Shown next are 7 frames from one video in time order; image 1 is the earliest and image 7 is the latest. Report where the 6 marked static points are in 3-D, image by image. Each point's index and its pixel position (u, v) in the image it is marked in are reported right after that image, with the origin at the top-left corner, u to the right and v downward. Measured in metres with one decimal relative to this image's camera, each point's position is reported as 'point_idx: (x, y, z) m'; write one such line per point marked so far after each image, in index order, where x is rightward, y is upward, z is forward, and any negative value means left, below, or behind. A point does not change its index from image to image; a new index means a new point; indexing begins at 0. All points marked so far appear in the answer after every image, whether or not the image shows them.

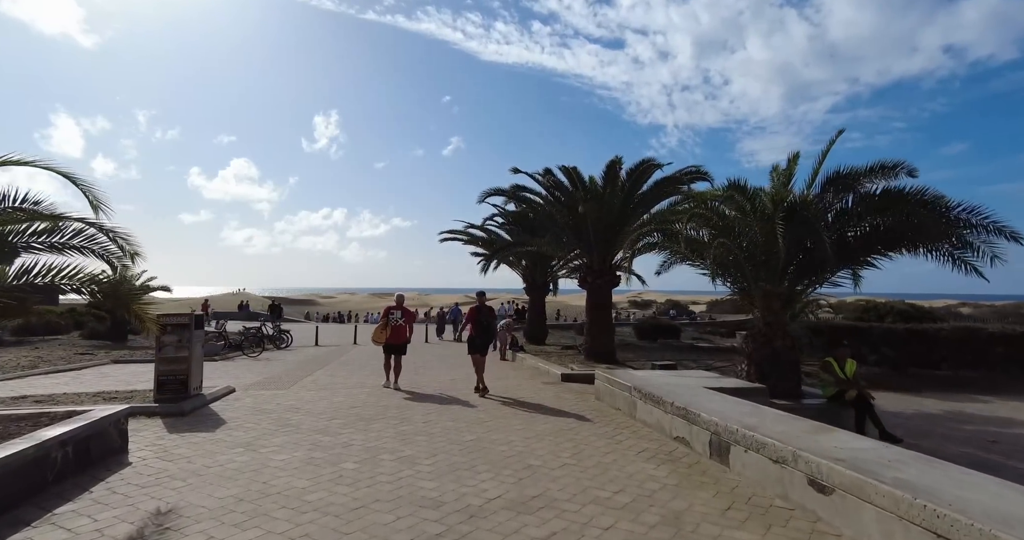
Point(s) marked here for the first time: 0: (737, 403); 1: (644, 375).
0: (+2.4, -1.4, +5.5) m
1: (+2.0, -1.6, +7.9) m
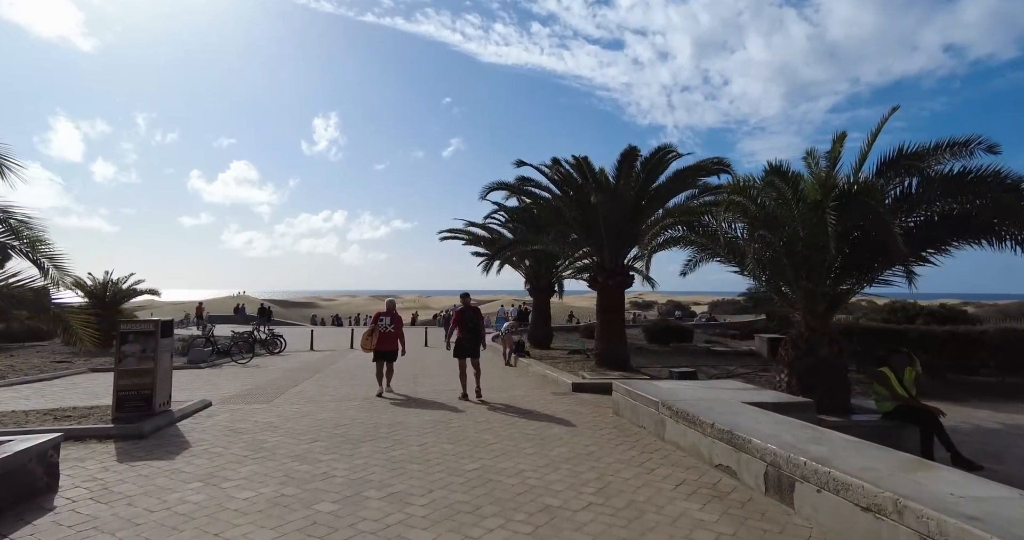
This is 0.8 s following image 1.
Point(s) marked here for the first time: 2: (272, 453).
0: (+2.5, -1.4, +4.6) m
1: (+2.2, -1.6, +7.0) m
2: (-2.6, -2.0, +5.6) m
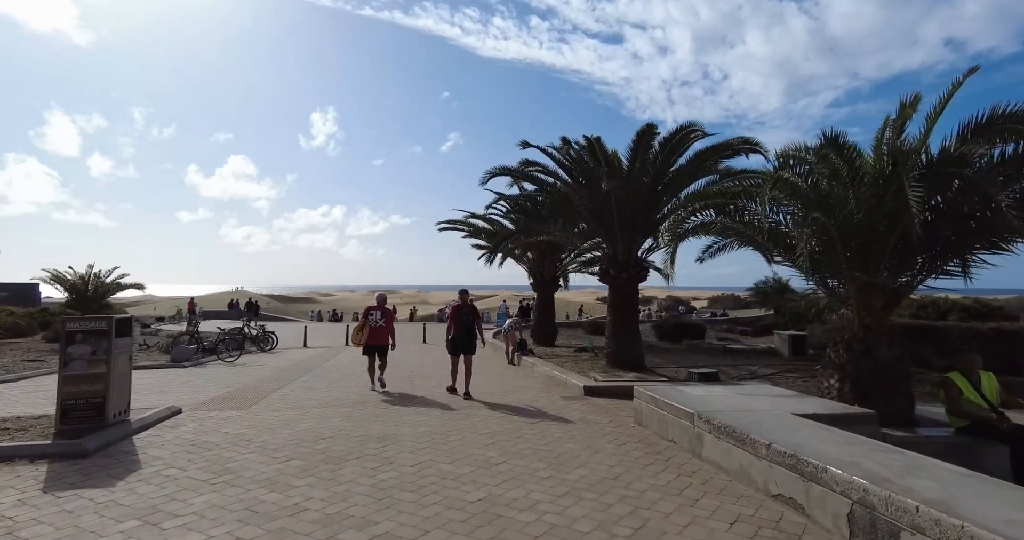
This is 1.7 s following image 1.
0: (+2.6, -1.3, +3.7) m
1: (+2.2, -1.5, +6.1) m
2: (-2.5, -1.9, +4.7) m
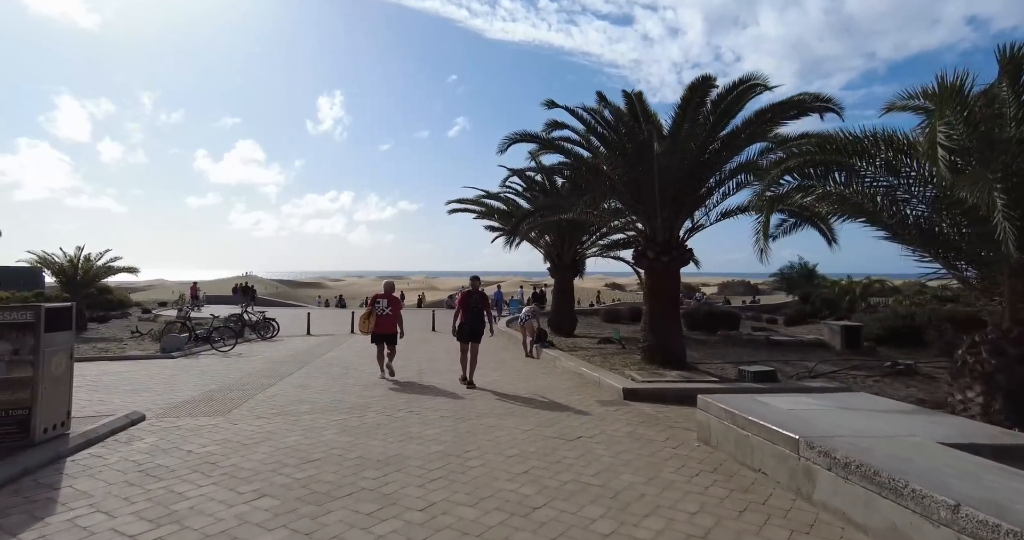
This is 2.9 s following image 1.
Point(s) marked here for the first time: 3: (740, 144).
0: (+2.9, -1.2, +2.4) m
1: (+2.6, -1.3, +4.8) m
2: (-2.2, -1.7, +3.4) m
3: (+3.7, +2.0, +8.4) m
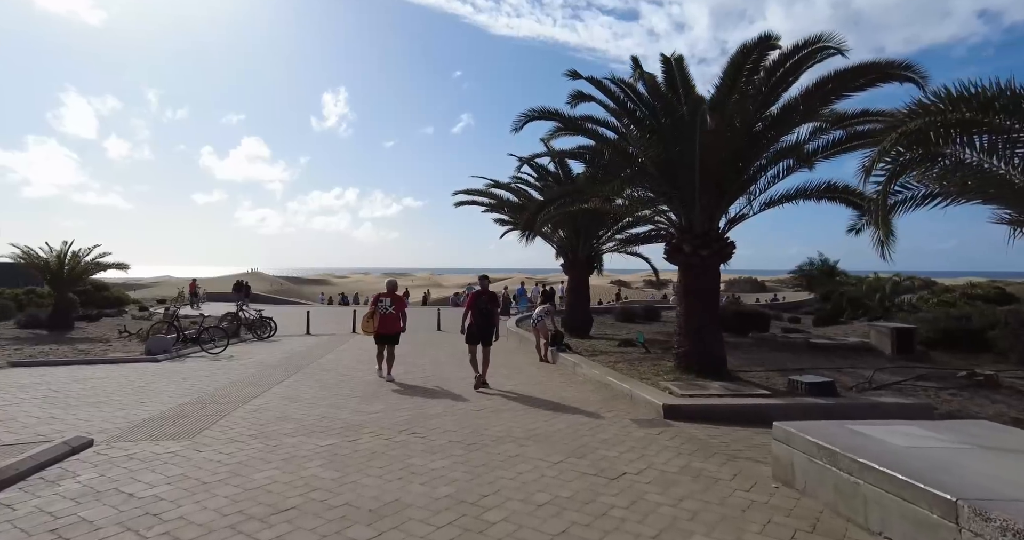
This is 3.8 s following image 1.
0: (+3.1, -1.1, +1.2) m
1: (+2.8, -1.2, +3.7) m
2: (-2.0, -1.7, +2.3) m
3: (+4.0, +2.1, +7.2) m
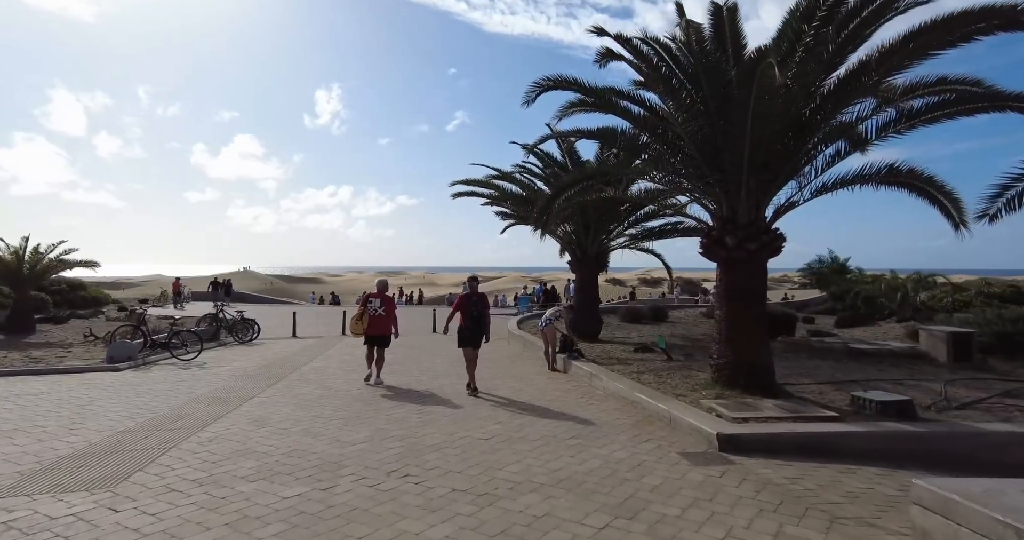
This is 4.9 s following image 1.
0: (+3.3, -1.1, 0.0) m
1: (+3.0, -1.2, +2.5) m
2: (-1.8, -1.6, +1.1) m
3: (+4.1, +2.1, +6.0) m
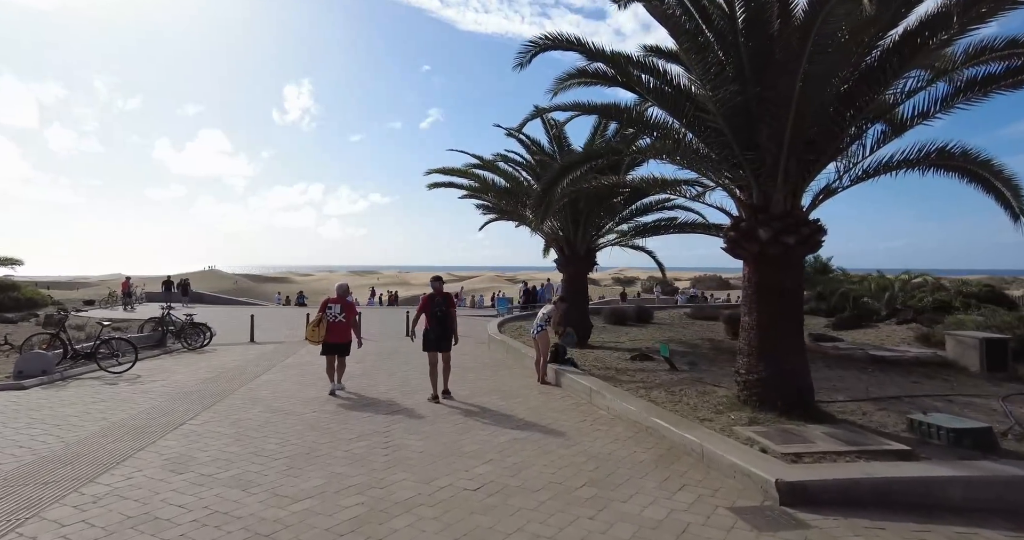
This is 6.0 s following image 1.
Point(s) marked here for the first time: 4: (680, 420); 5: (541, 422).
0: (+3.6, -1.1, -1.1) m
1: (+3.1, -1.2, +1.3) m
2: (-1.6, -1.6, -0.3) m
3: (+4.1, +2.2, +4.9) m
4: (+1.8, -1.6, +5.7) m
5: (+0.4, -2.0, +6.7) m
